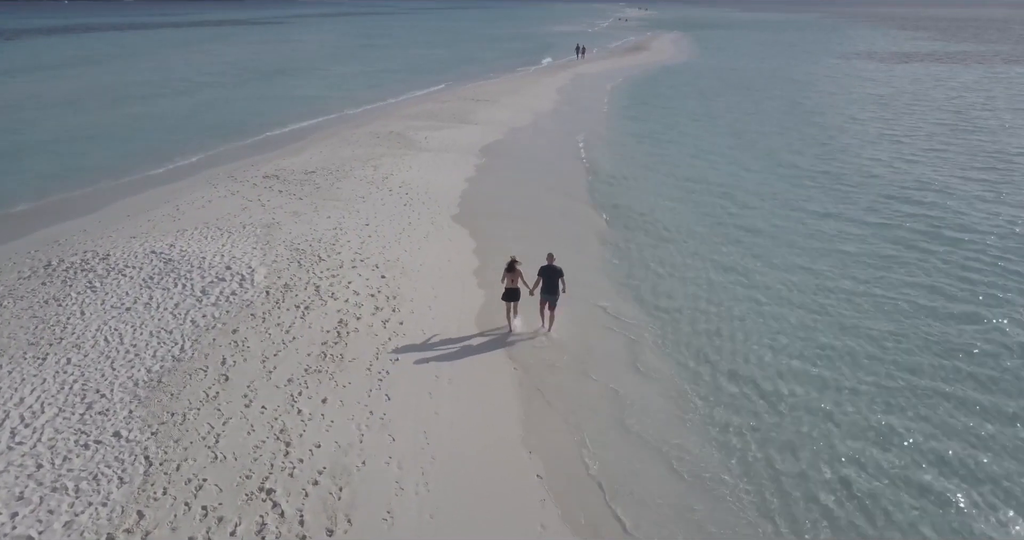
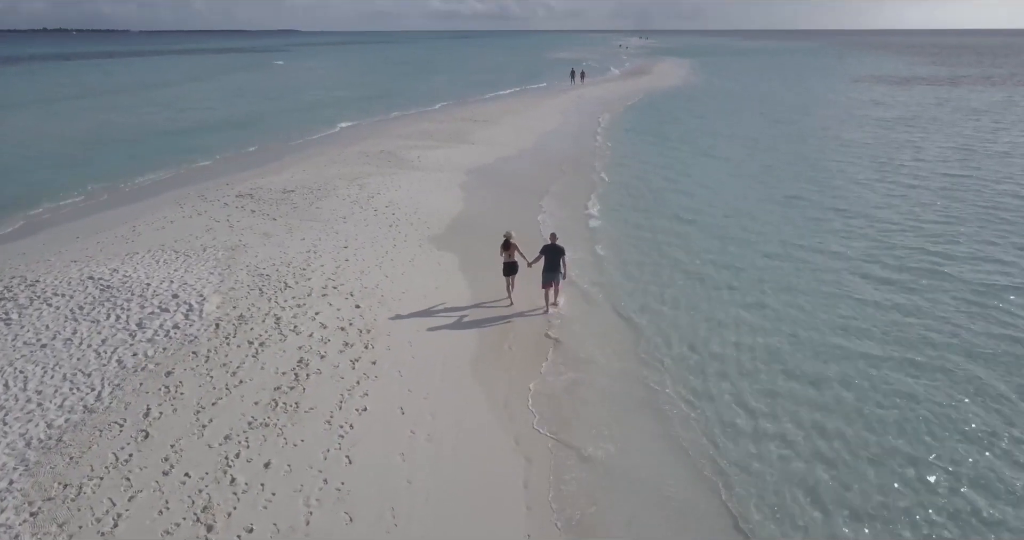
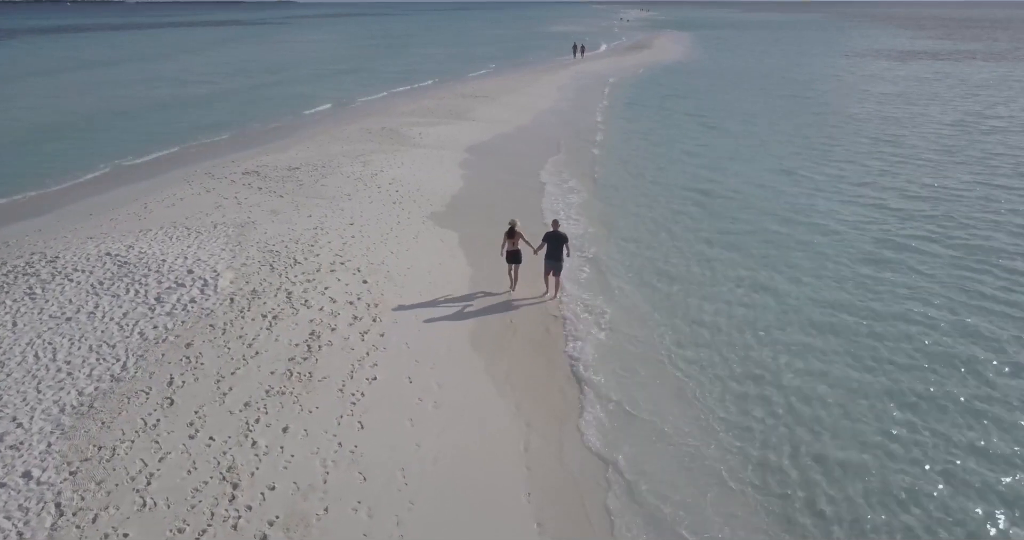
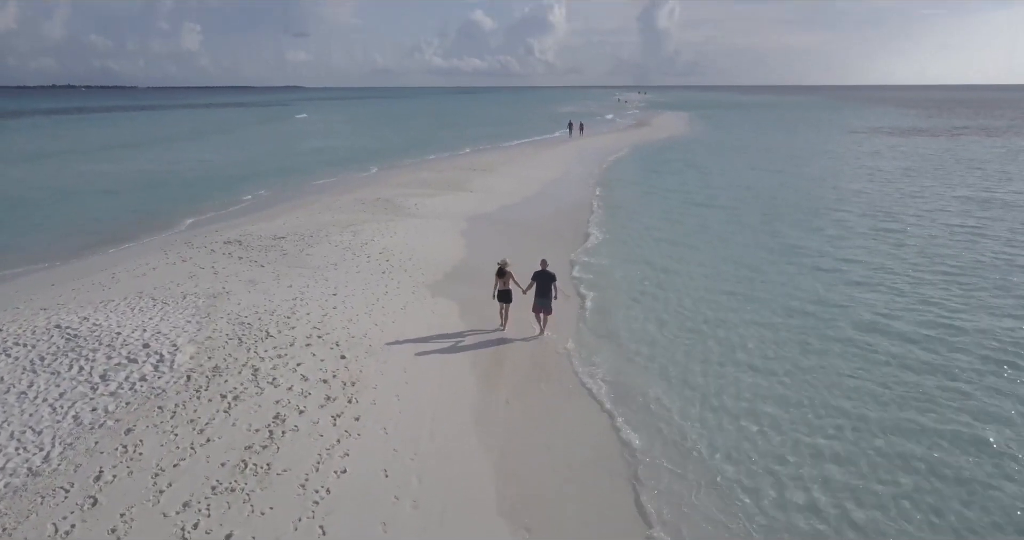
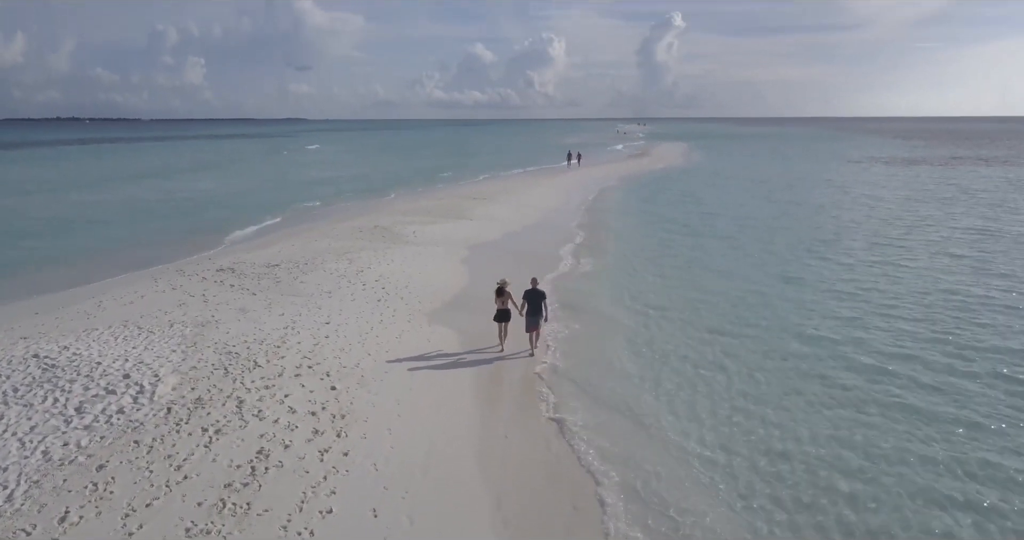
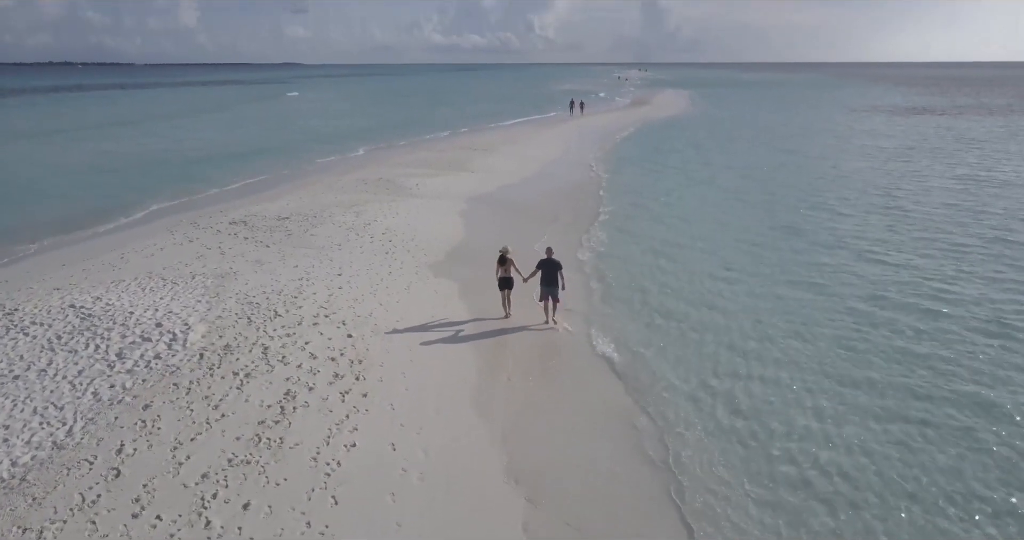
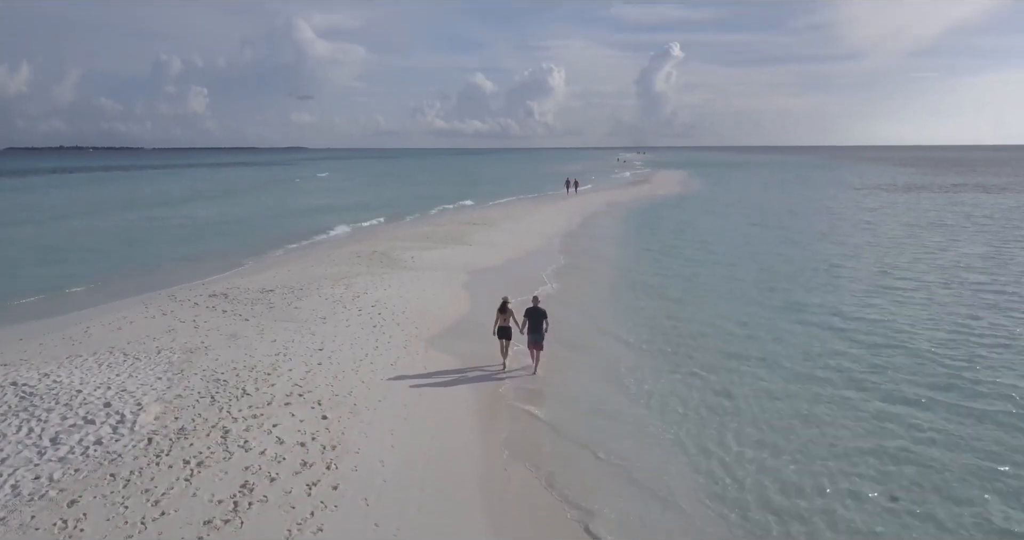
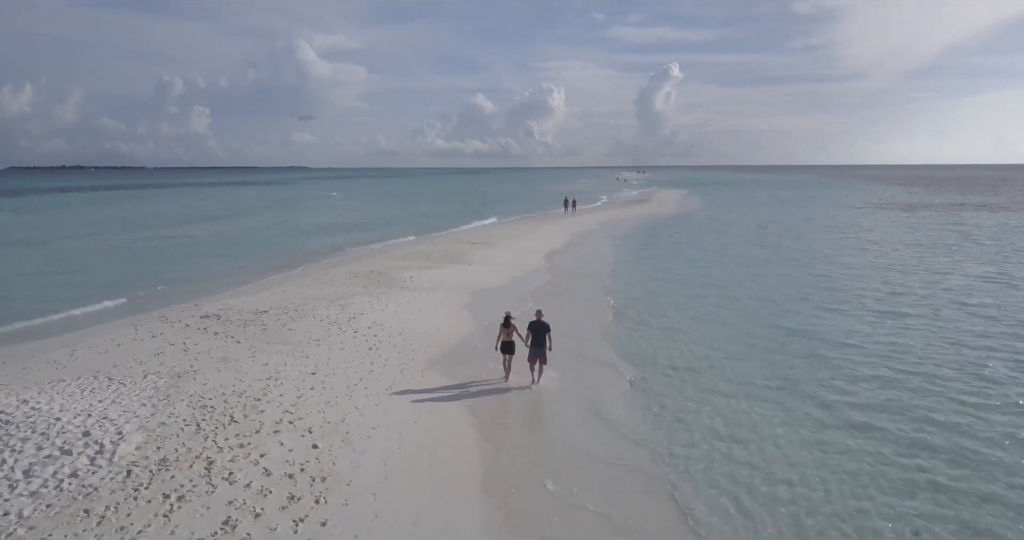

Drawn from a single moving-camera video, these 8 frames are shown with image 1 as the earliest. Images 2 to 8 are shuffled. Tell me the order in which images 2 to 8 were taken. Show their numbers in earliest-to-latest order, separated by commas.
3, 2, 6, 4, 5, 7, 8
